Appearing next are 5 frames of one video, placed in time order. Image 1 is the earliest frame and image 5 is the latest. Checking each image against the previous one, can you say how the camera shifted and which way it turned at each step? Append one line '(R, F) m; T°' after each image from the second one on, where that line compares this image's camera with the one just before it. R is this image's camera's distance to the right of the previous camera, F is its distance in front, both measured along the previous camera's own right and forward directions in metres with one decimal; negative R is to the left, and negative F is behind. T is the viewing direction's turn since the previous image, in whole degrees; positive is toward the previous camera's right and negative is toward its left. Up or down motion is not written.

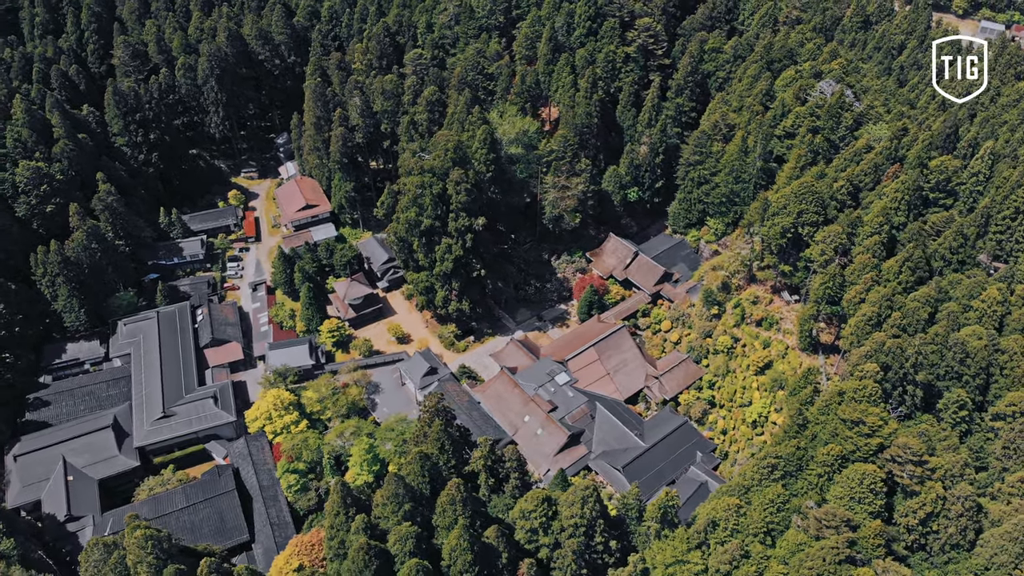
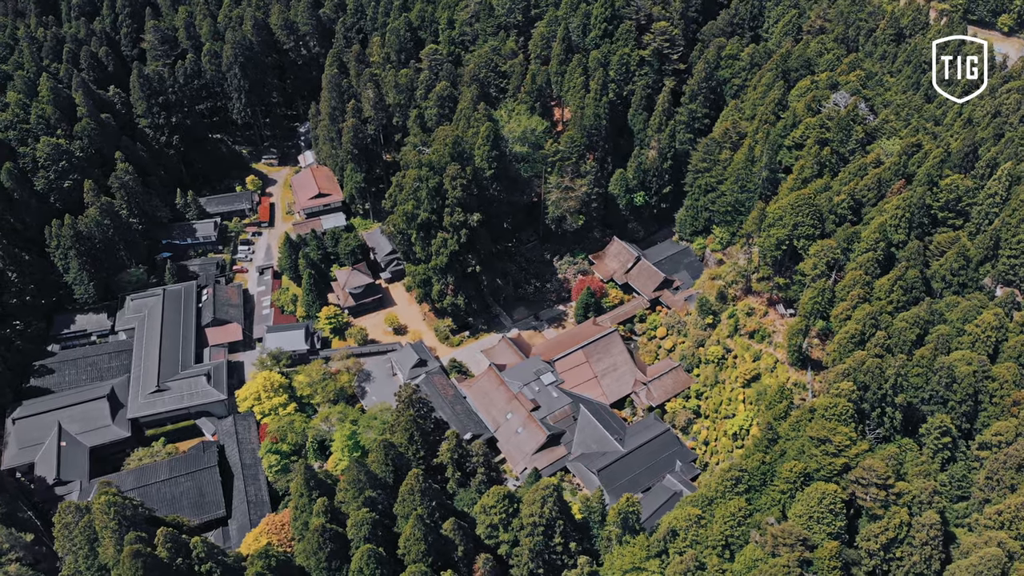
(+4.2, 0.0) m; -3°
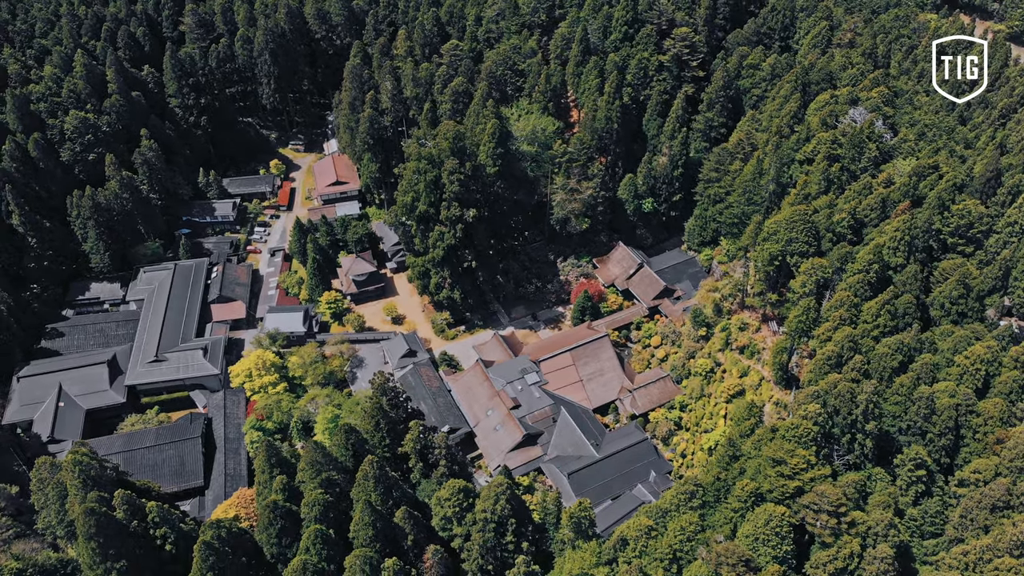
(+5.0, +0.1) m; -4°
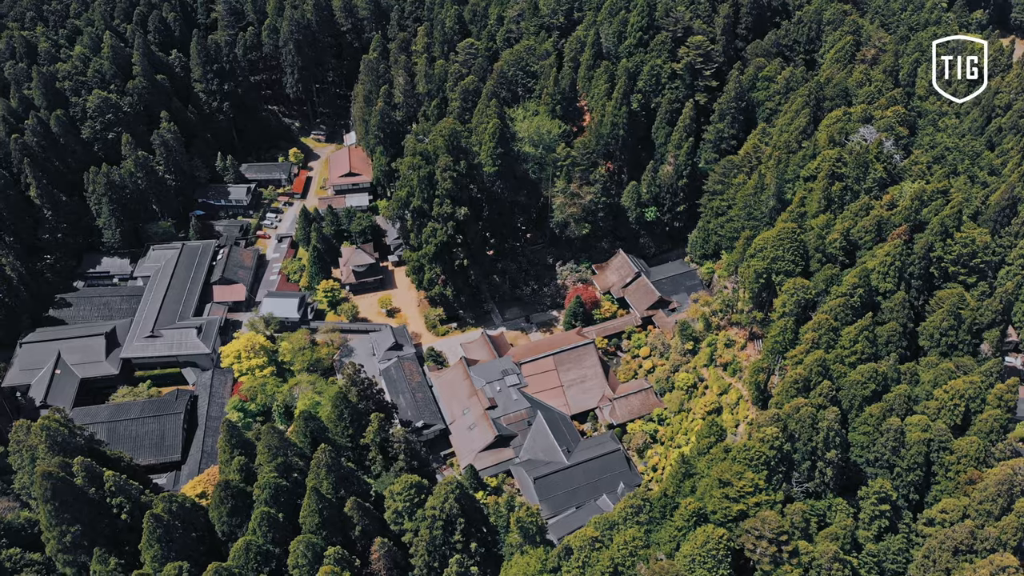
(+5.0, +0.3) m; -4°
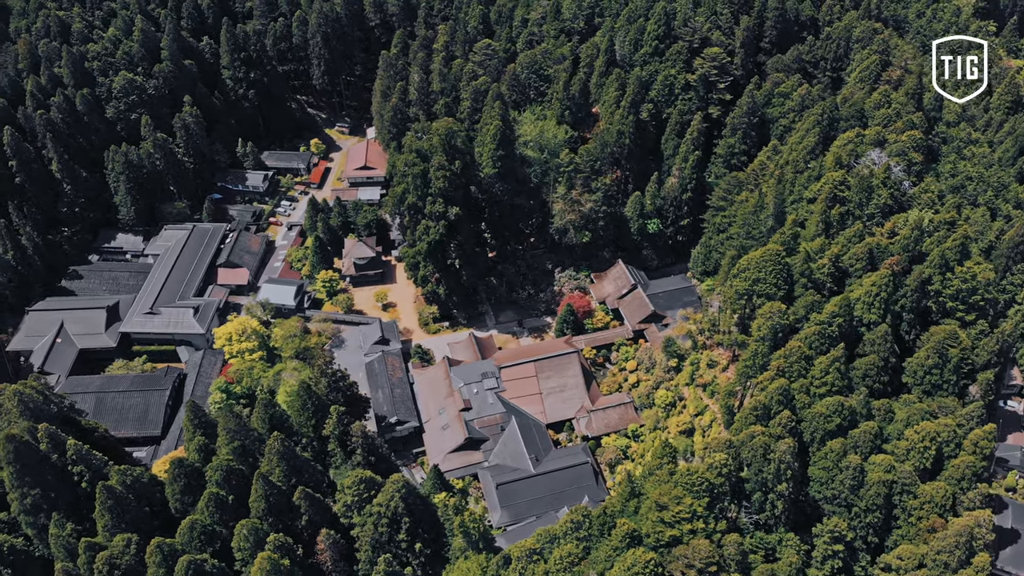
(+5.4, +0.5) m; -4°
